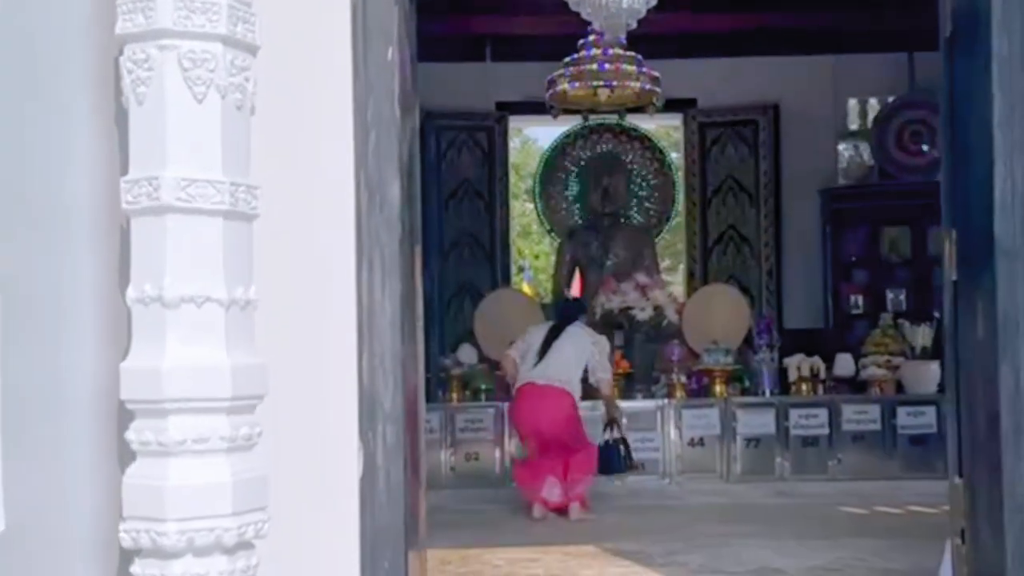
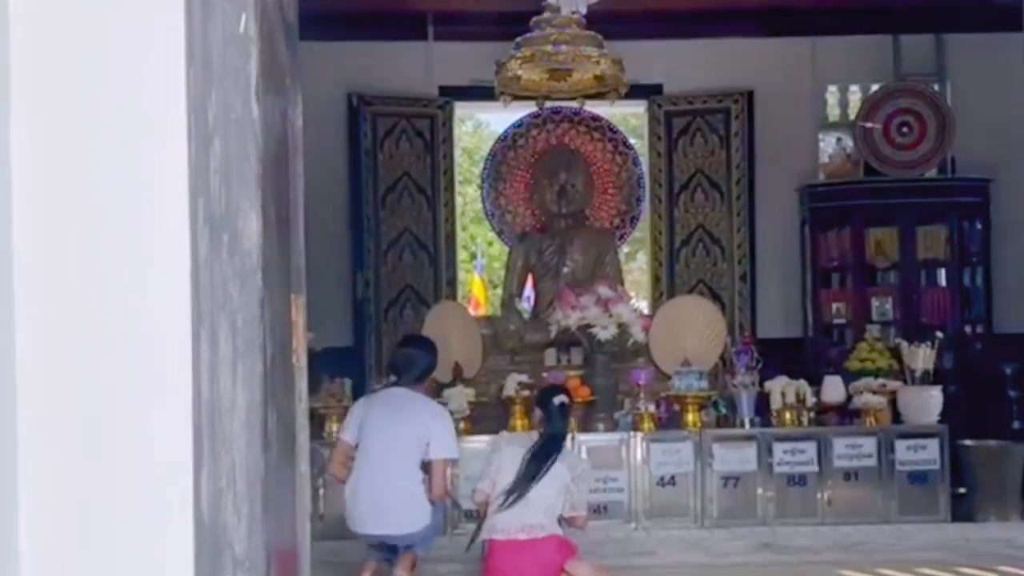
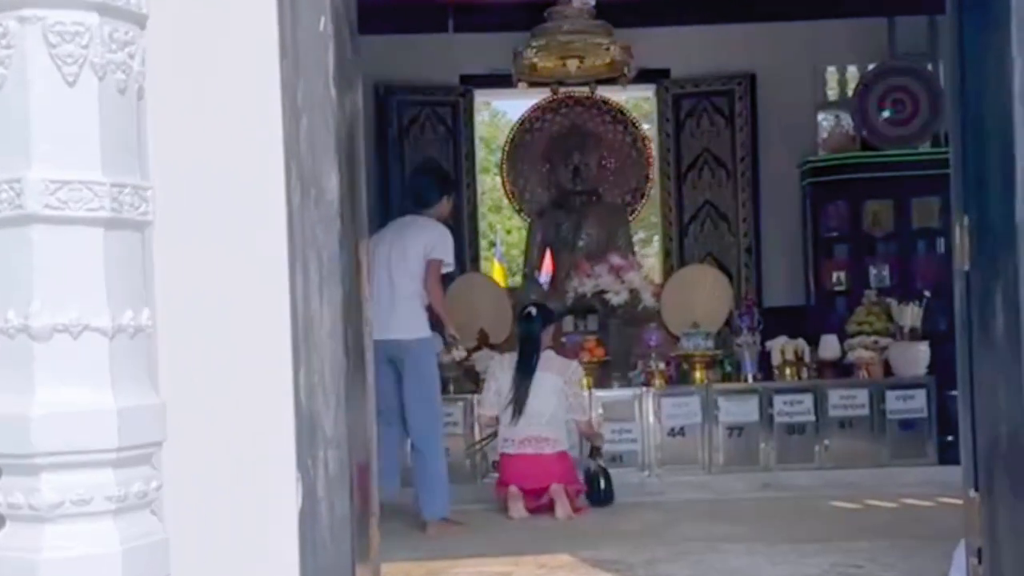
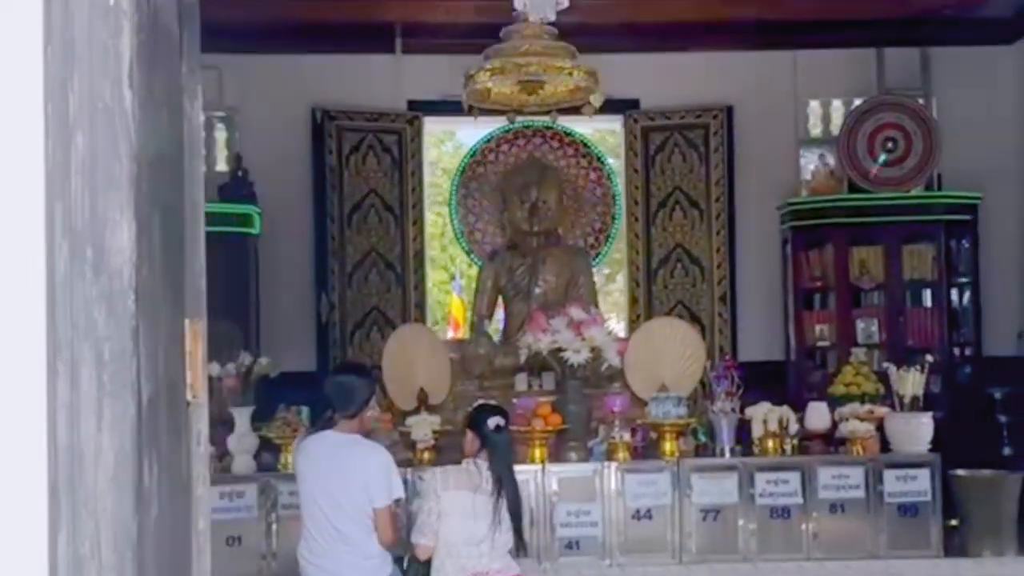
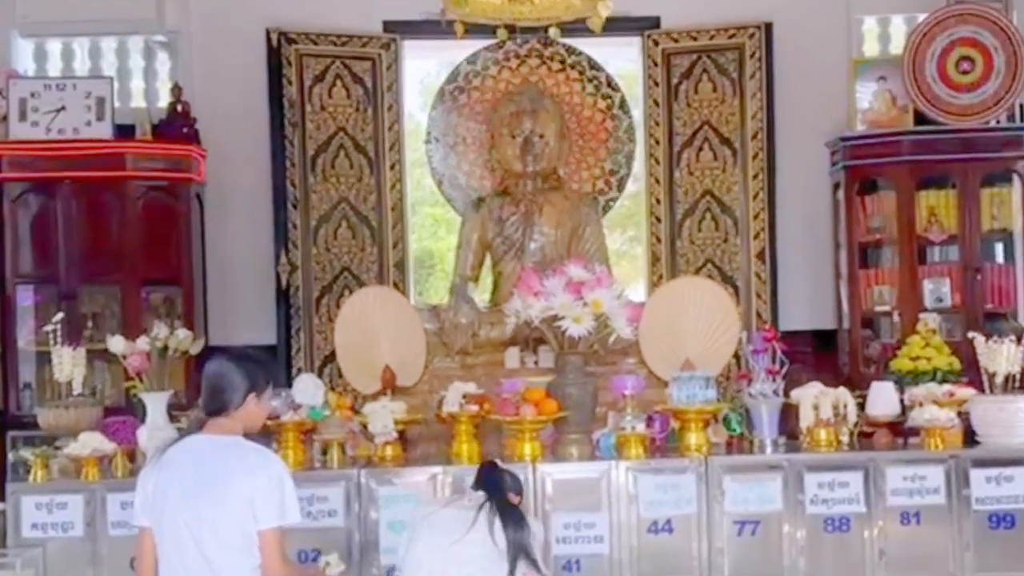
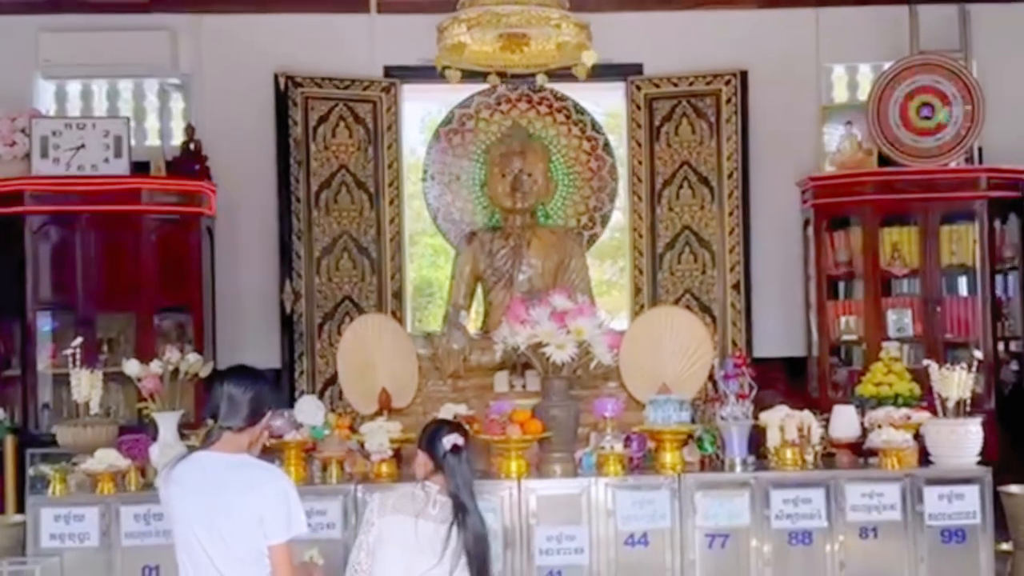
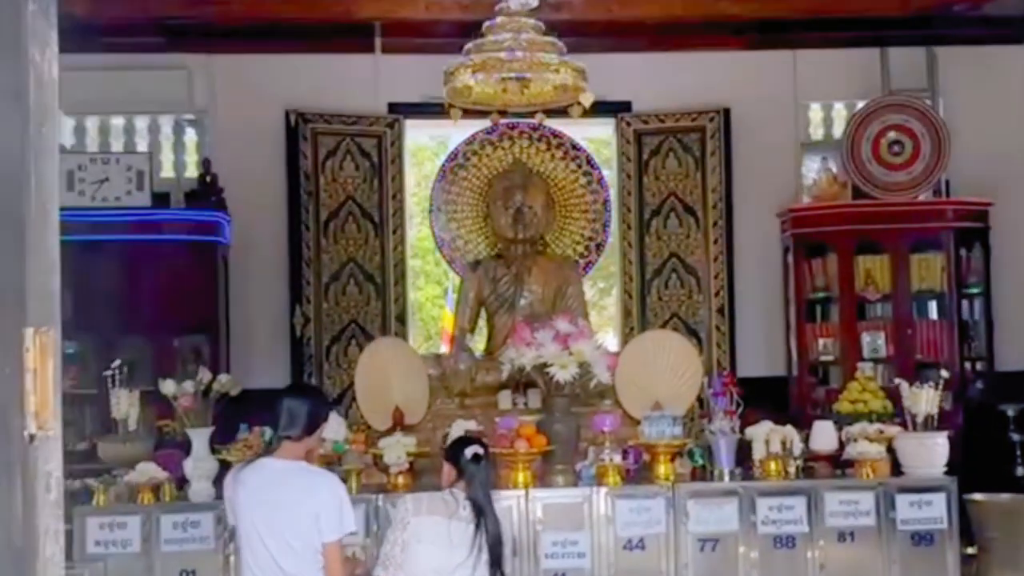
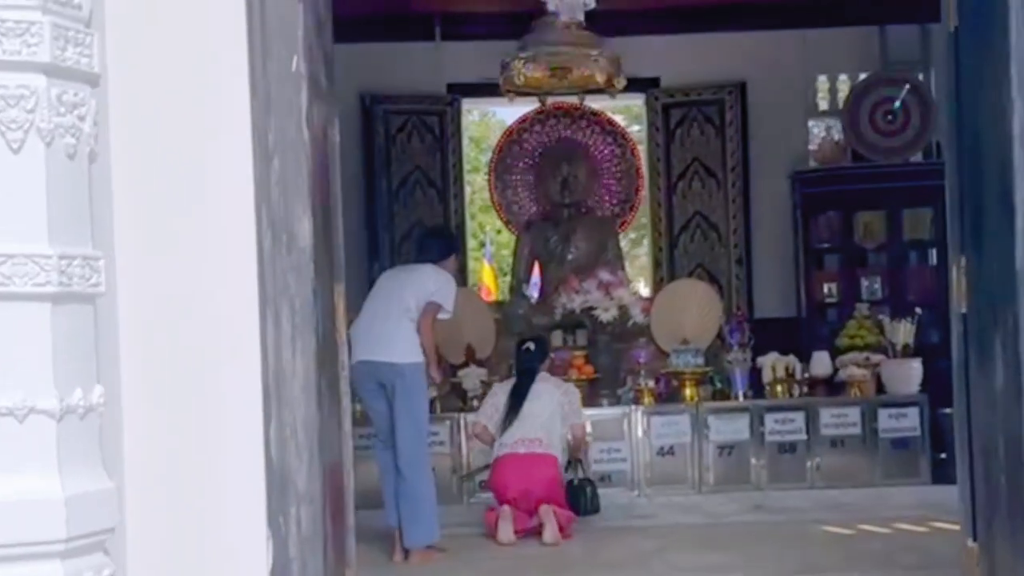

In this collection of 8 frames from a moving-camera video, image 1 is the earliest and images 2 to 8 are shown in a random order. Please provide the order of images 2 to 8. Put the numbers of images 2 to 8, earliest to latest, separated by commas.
3, 8, 2, 4, 7, 6, 5
